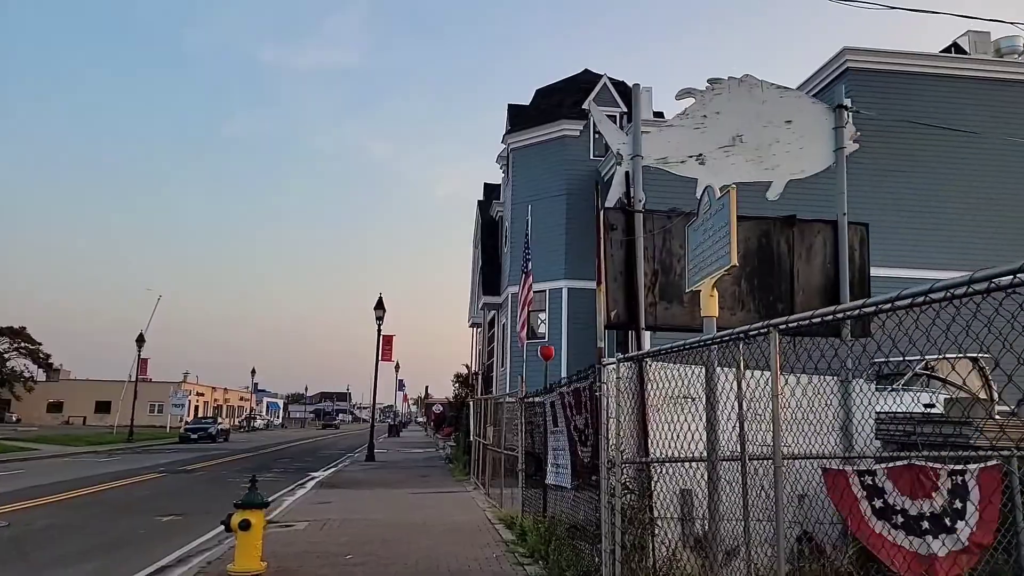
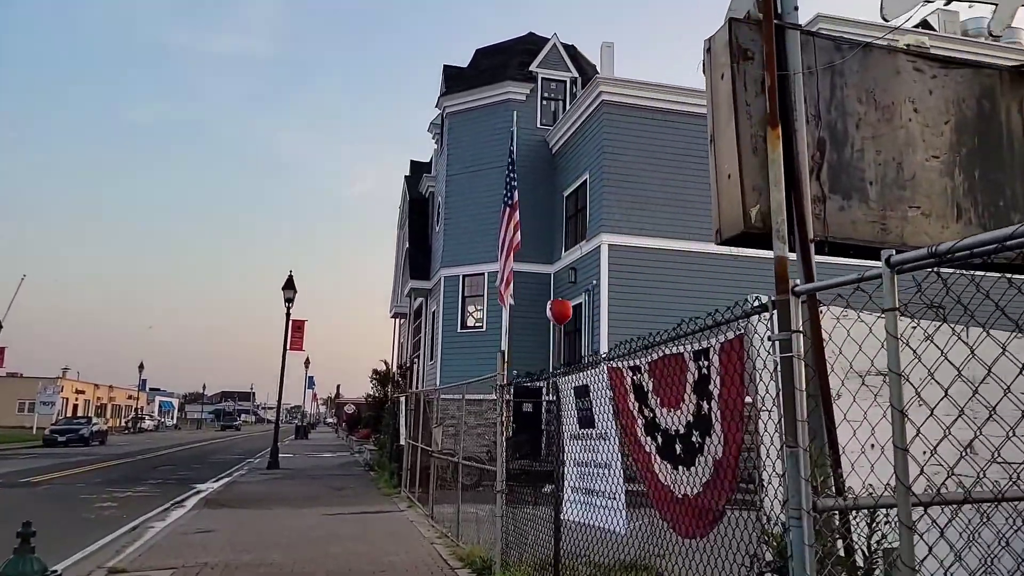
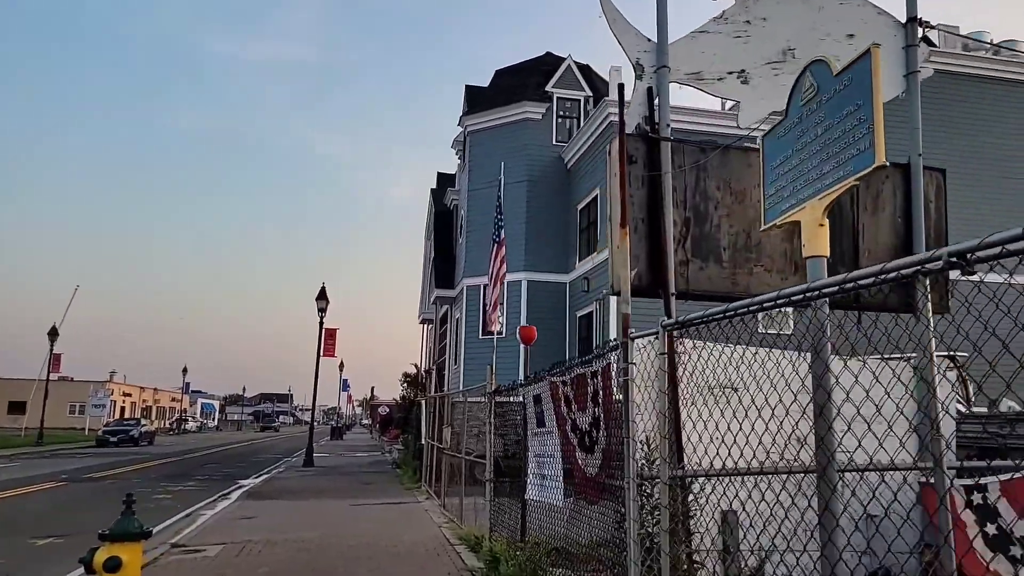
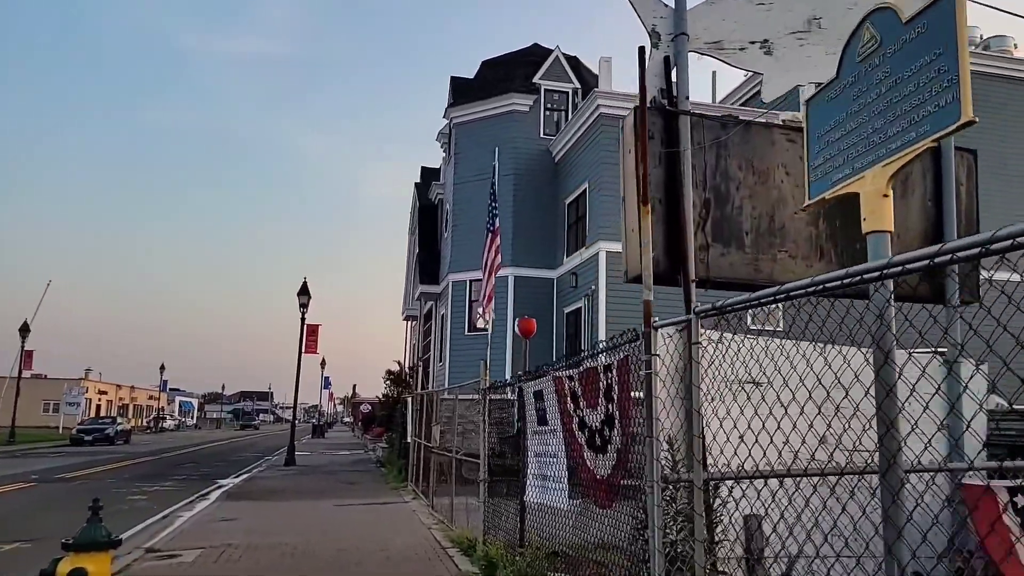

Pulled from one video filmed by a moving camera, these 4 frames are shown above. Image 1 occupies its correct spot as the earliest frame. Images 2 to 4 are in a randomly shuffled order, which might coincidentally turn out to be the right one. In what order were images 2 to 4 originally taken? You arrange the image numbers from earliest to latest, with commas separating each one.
3, 4, 2
